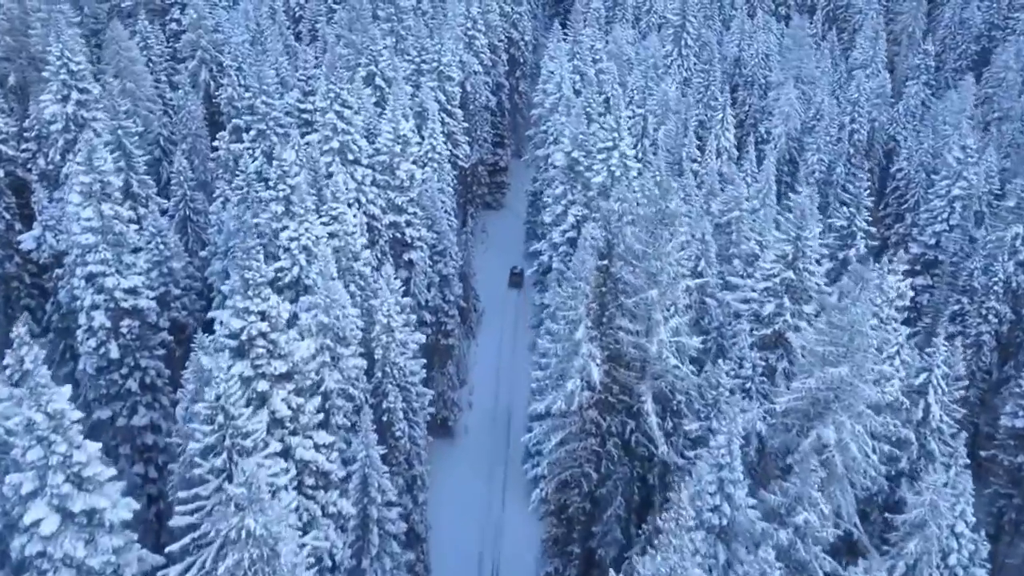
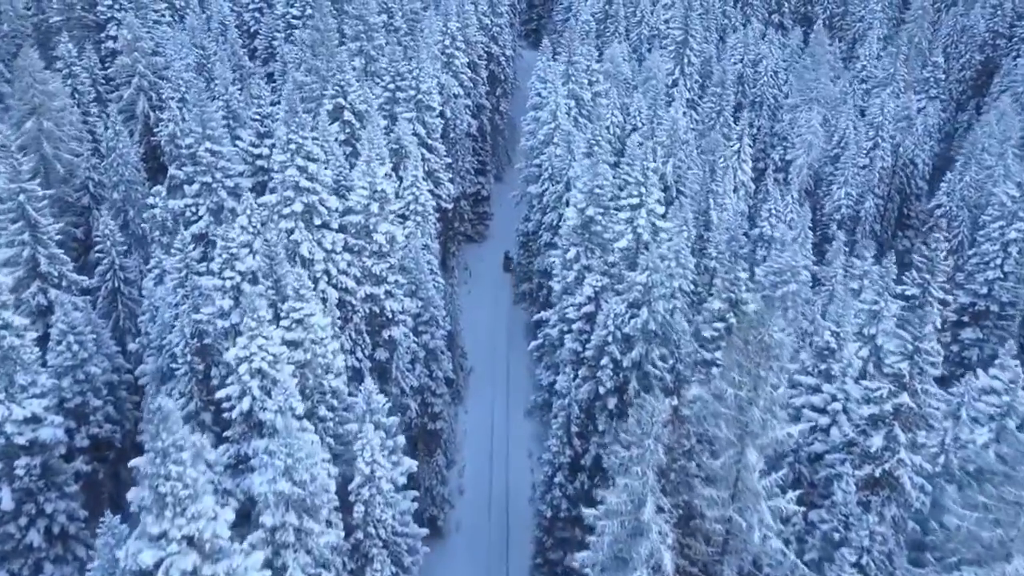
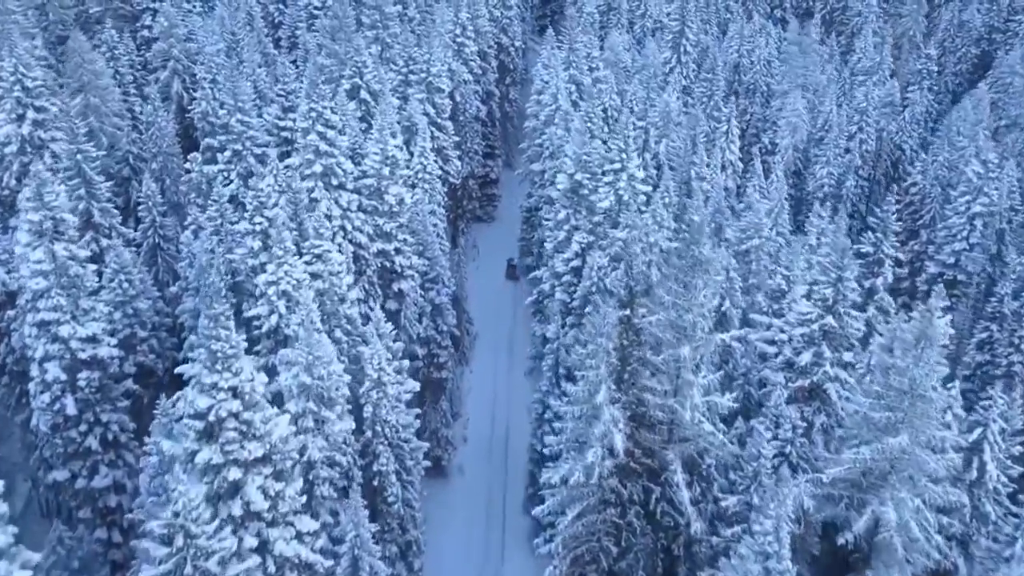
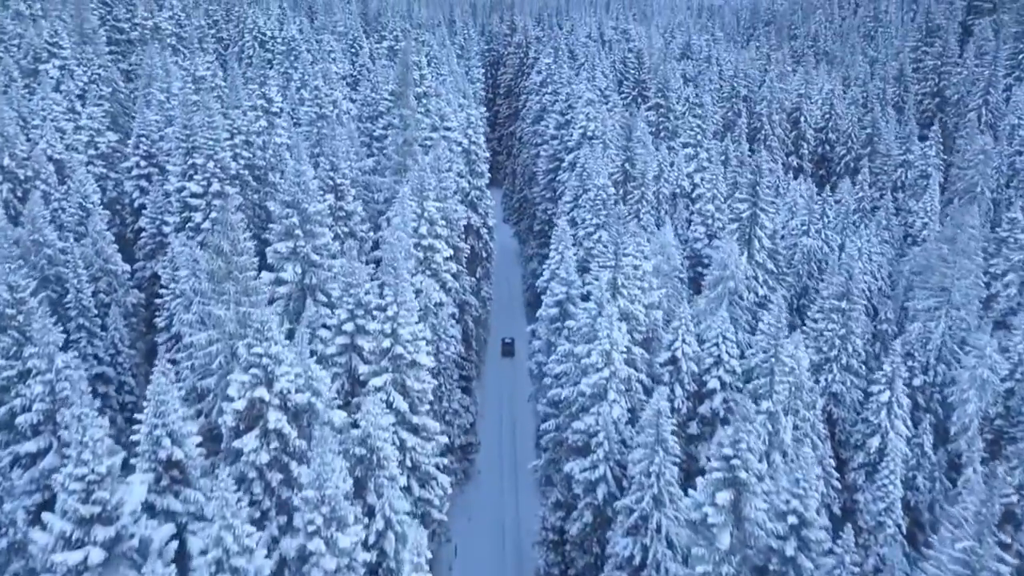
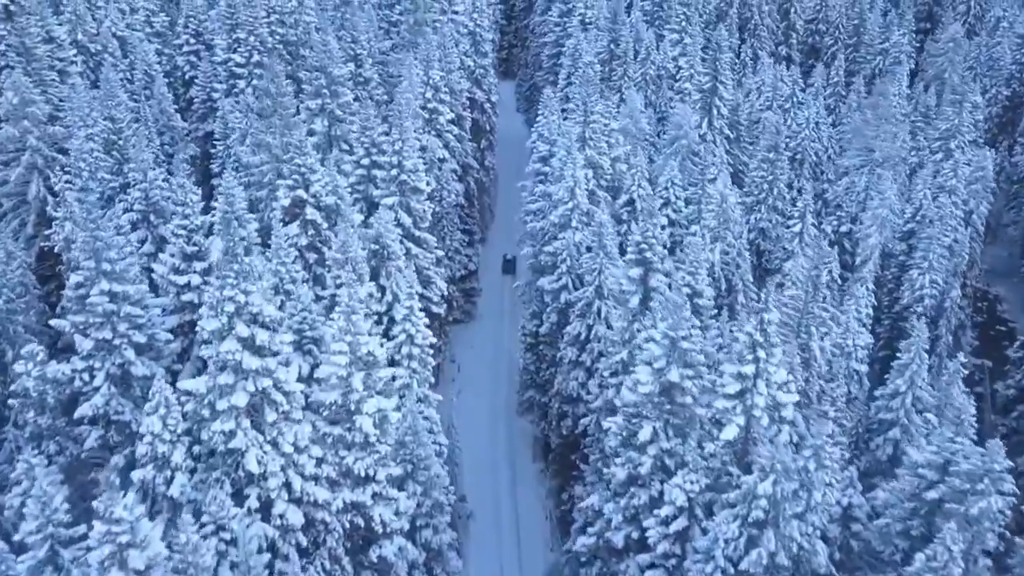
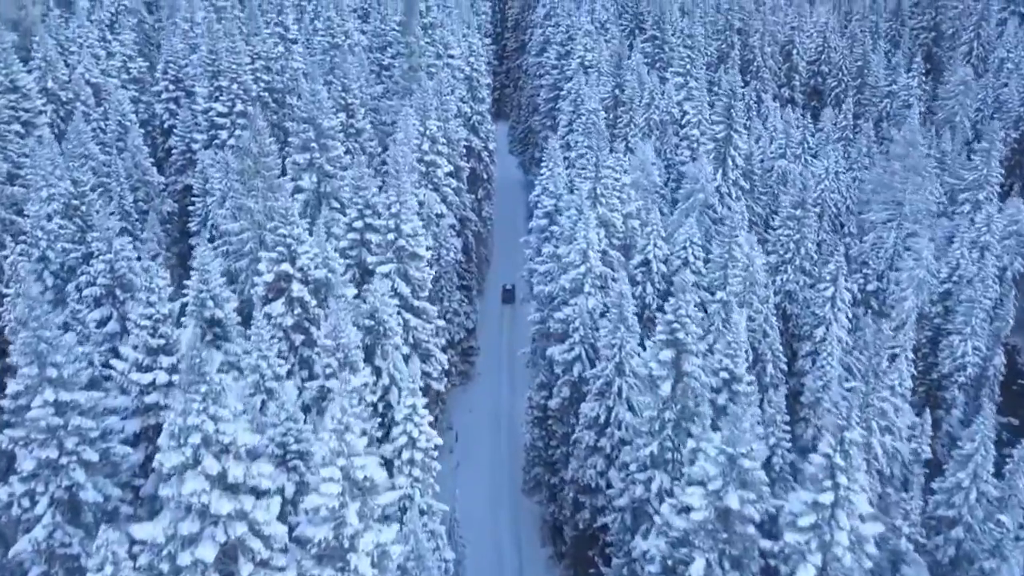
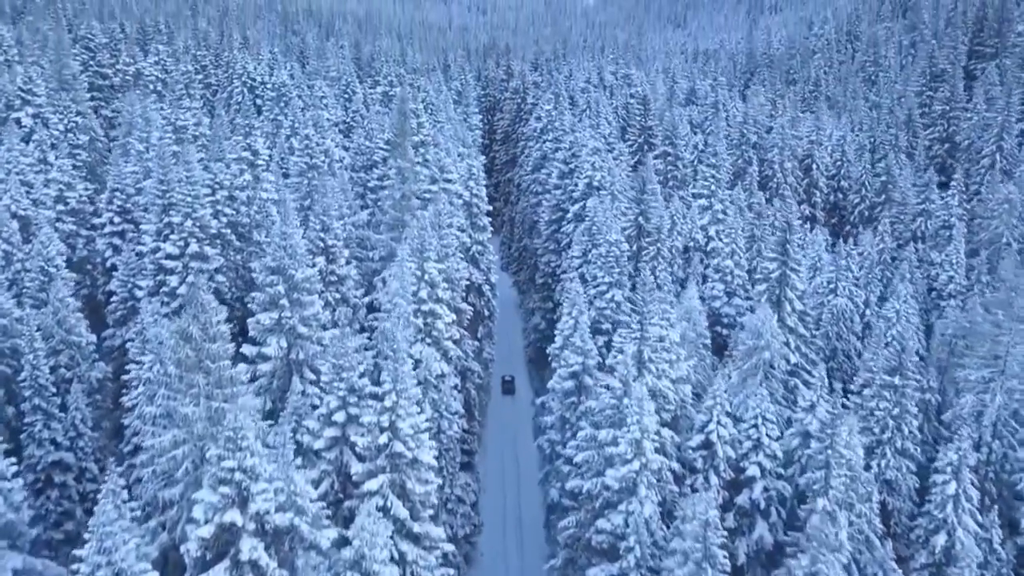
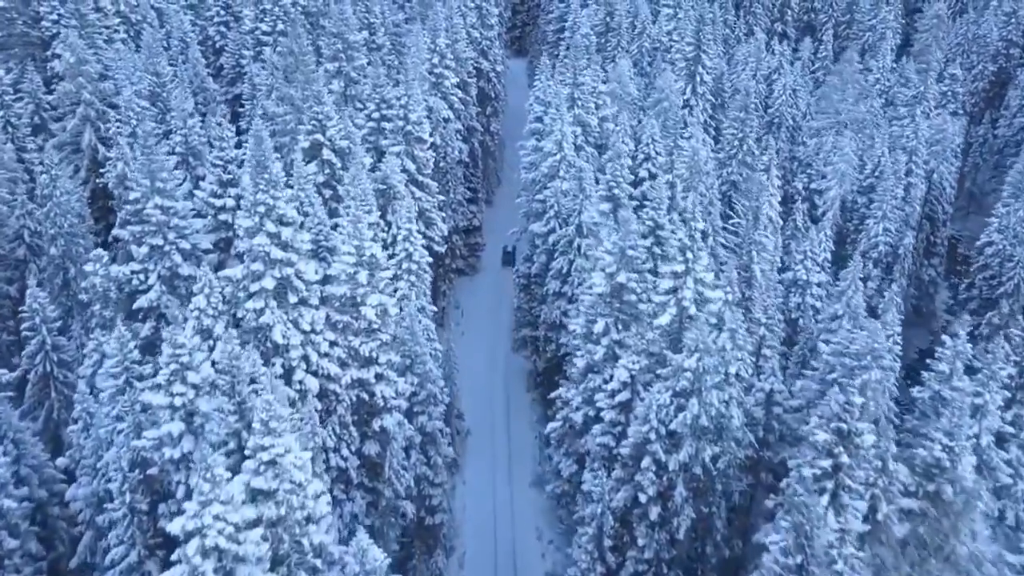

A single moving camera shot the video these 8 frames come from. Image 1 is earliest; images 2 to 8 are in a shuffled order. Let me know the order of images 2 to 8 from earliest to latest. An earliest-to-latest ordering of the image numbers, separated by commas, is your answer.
3, 2, 8, 5, 6, 4, 7
